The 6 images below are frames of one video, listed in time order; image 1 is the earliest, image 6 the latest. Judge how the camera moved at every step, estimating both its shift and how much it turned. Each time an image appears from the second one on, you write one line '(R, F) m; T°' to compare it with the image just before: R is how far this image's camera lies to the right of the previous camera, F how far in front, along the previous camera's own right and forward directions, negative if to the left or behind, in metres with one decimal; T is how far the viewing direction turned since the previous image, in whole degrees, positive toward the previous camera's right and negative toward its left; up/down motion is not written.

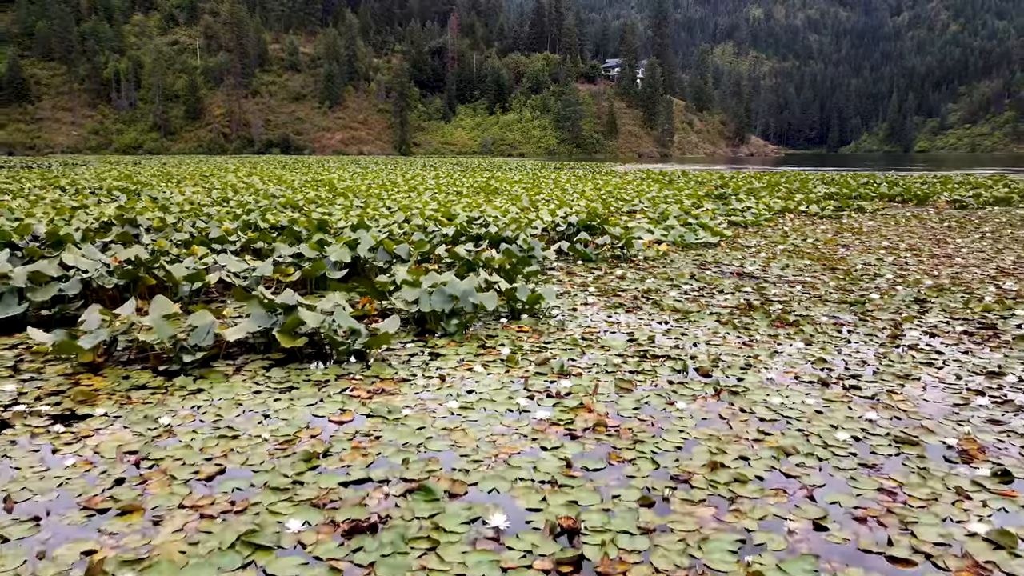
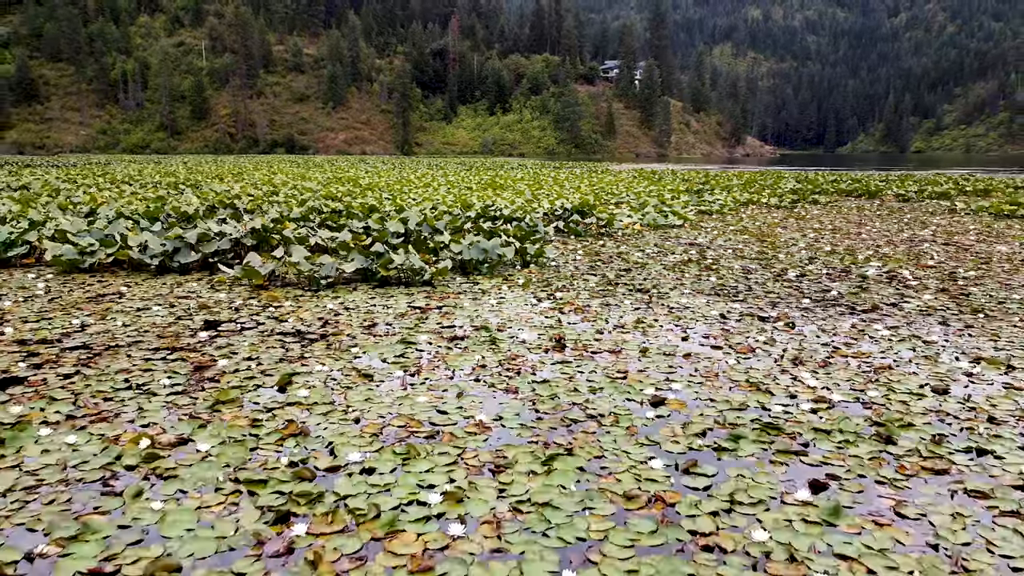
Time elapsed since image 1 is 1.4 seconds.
(-0.2, -2.8) m; 0°
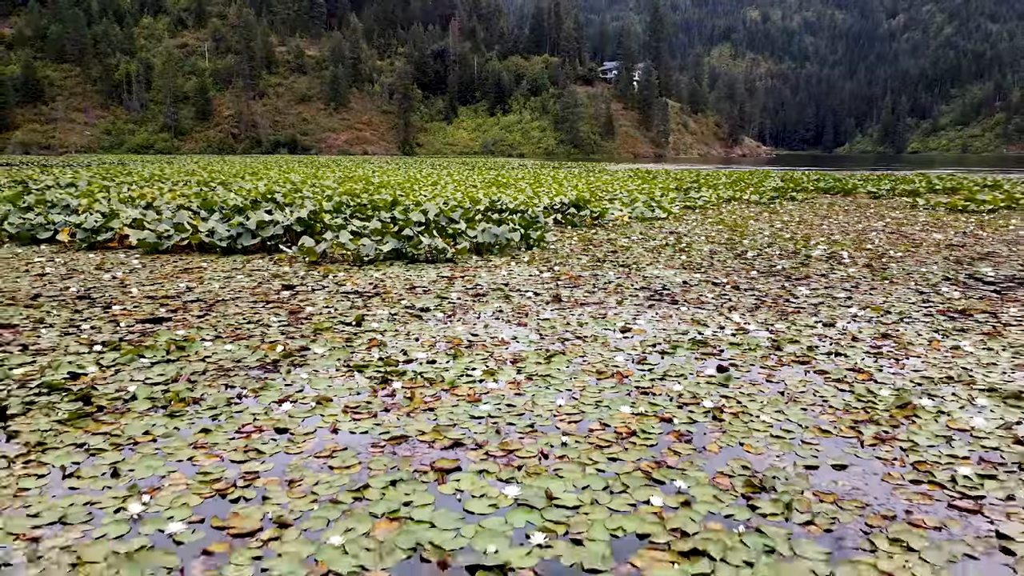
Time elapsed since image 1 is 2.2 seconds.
(-0.1, -1.8) m; 0°
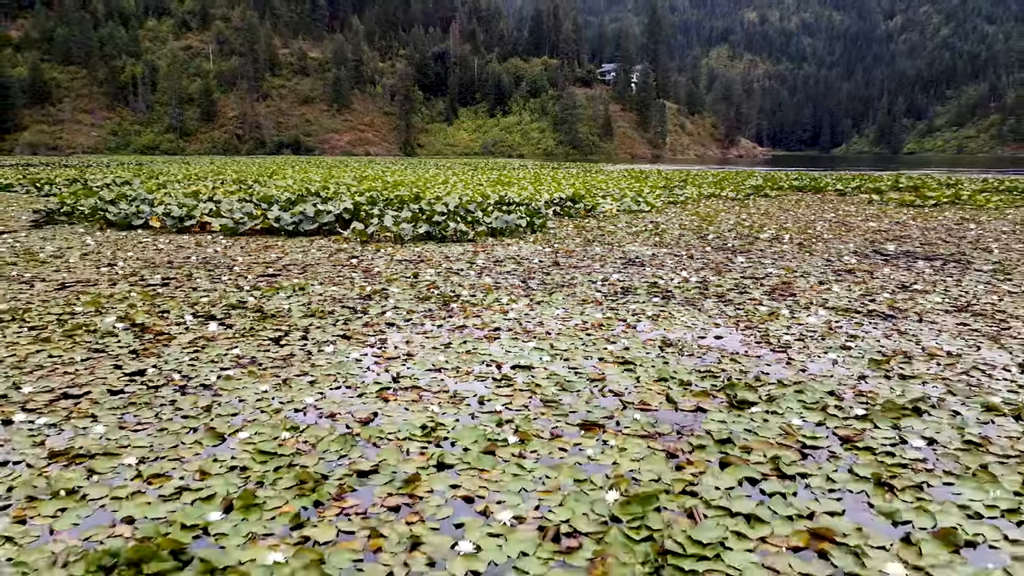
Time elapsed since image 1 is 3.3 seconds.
(-0.2, -2.5) m; 0°
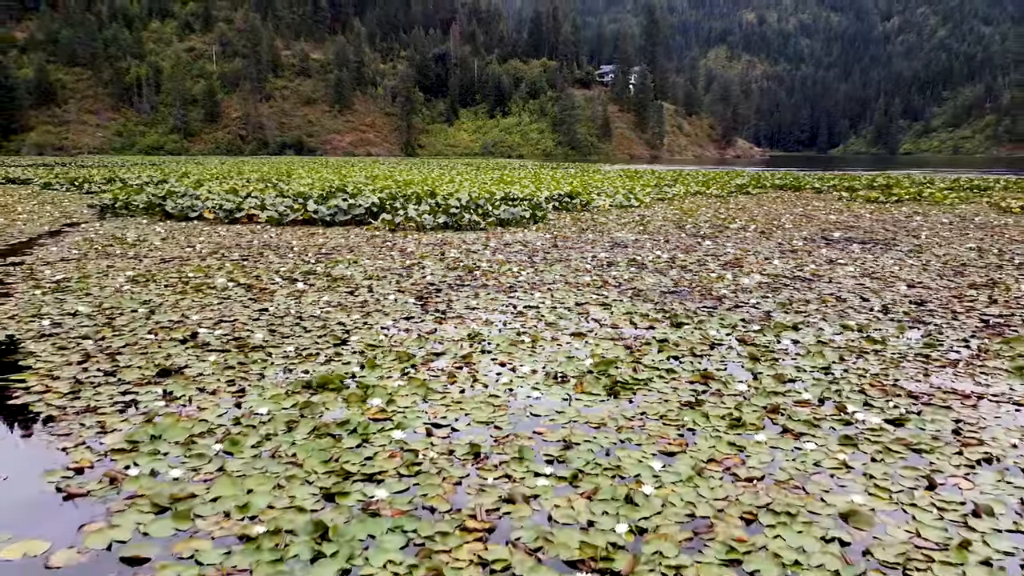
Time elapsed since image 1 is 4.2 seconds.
(-0.2, -2.1) m; 0°
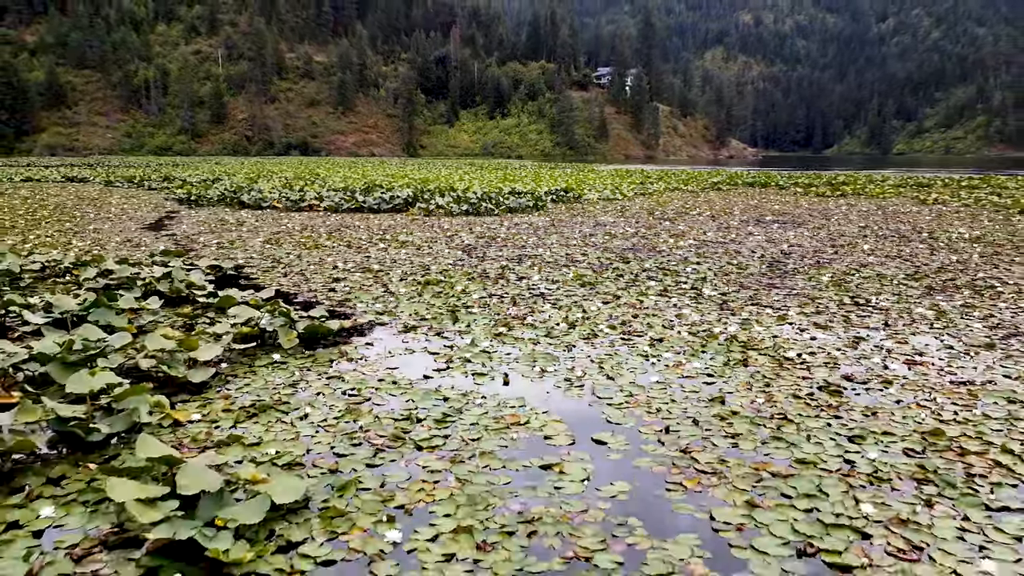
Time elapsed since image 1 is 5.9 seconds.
(-0.3, -4.1) m; 0°
